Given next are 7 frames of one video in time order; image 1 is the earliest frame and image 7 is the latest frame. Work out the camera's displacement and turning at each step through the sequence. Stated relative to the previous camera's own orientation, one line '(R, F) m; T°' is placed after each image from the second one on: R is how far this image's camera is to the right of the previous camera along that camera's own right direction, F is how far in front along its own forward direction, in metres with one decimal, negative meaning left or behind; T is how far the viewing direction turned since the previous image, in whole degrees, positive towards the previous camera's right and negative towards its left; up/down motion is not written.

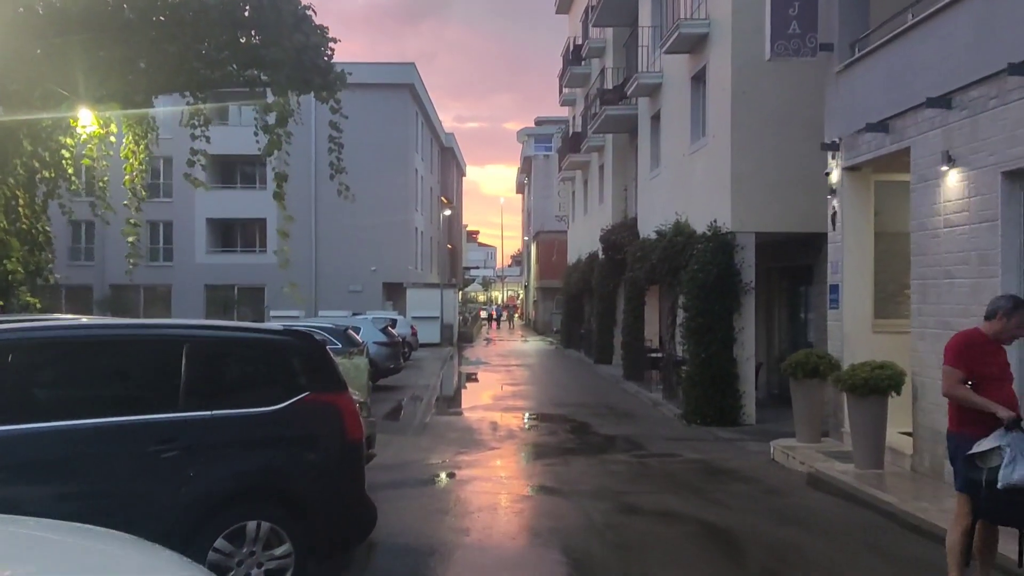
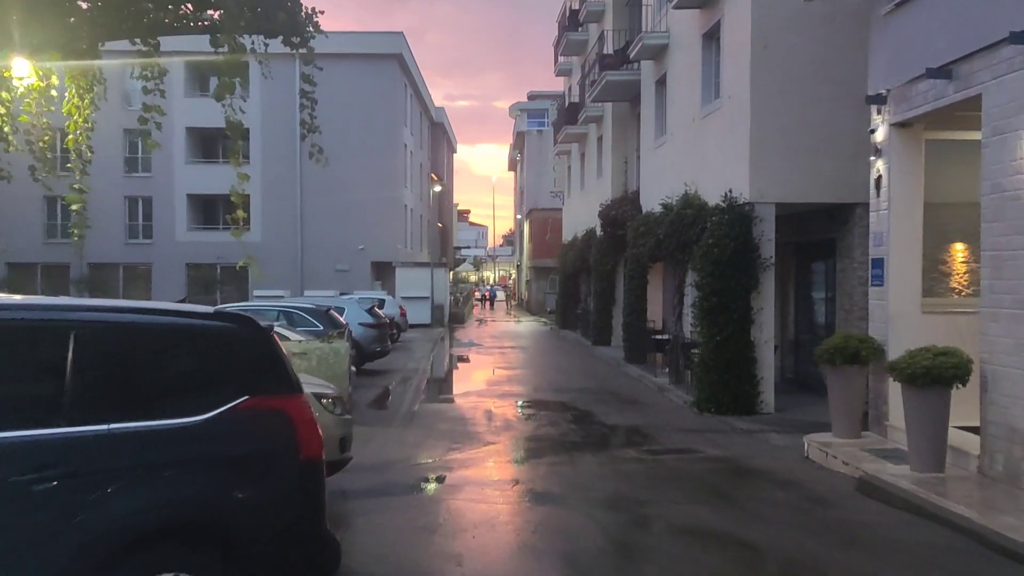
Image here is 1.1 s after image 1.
(-0.1, +1.4) m; +1°
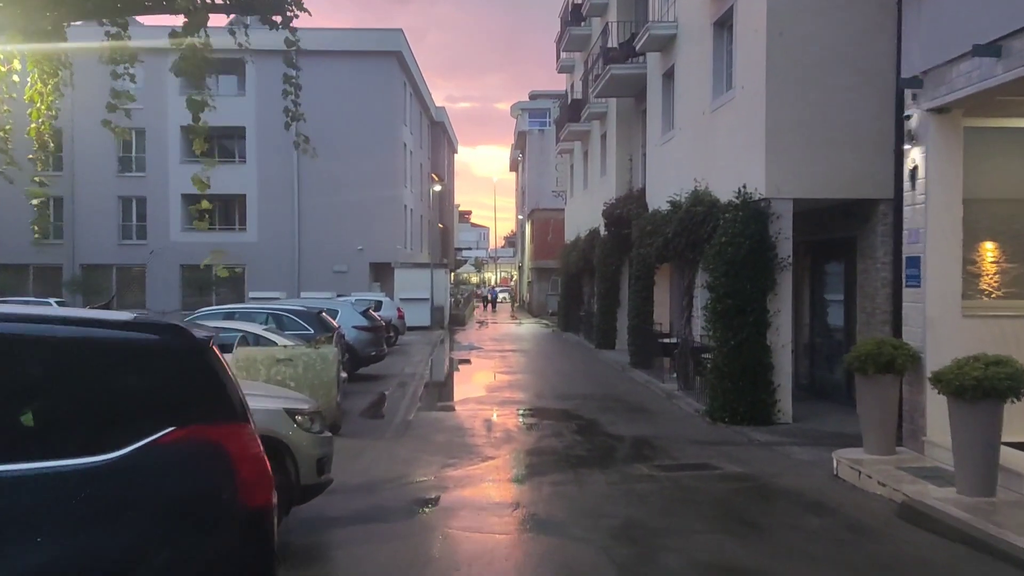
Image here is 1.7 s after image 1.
(0.0, +0.8) m; 0°
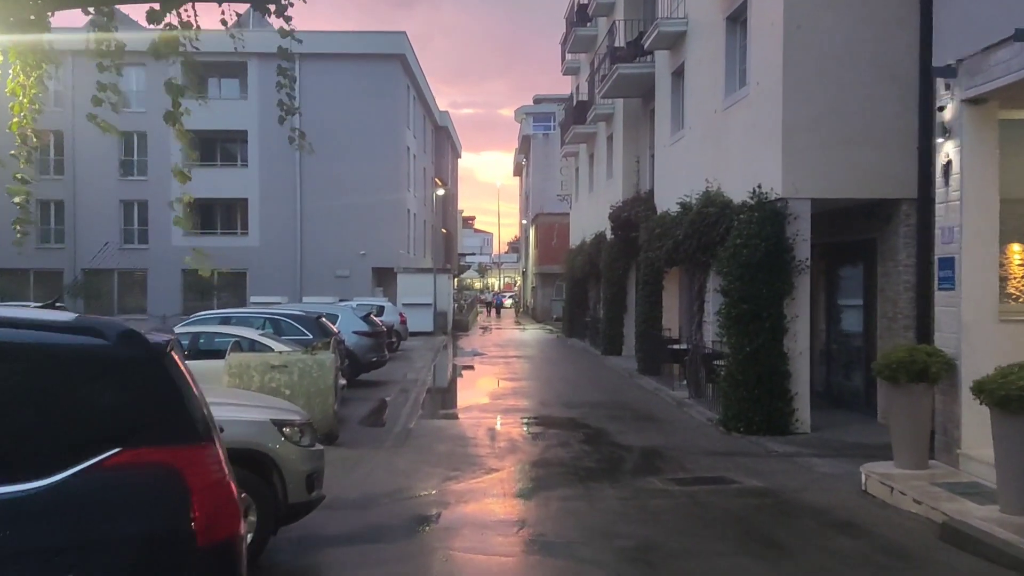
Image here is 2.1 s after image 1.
(0.0, +0.5) m; 0°
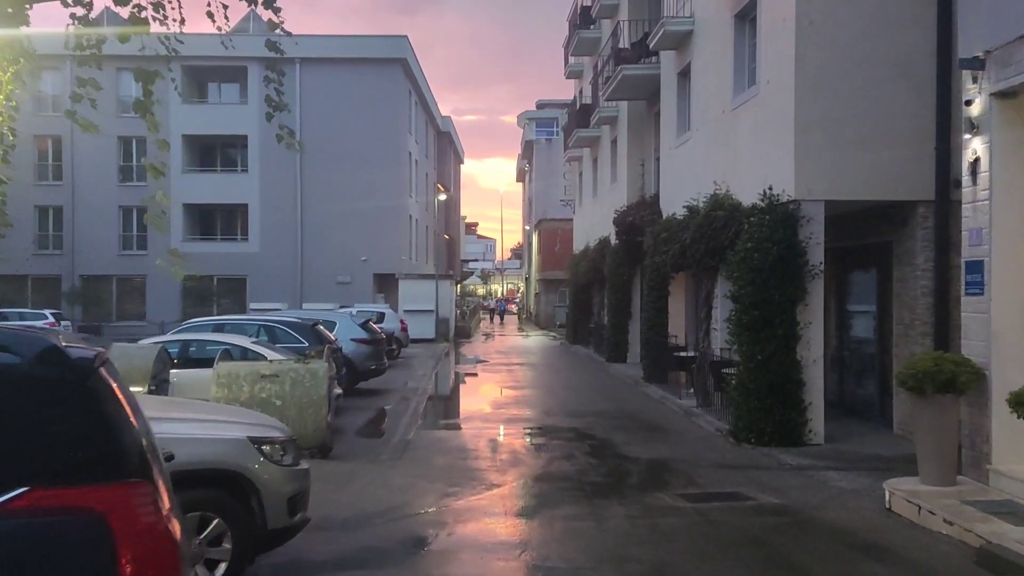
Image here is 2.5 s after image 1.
(0.0, +0.5) m; 0°
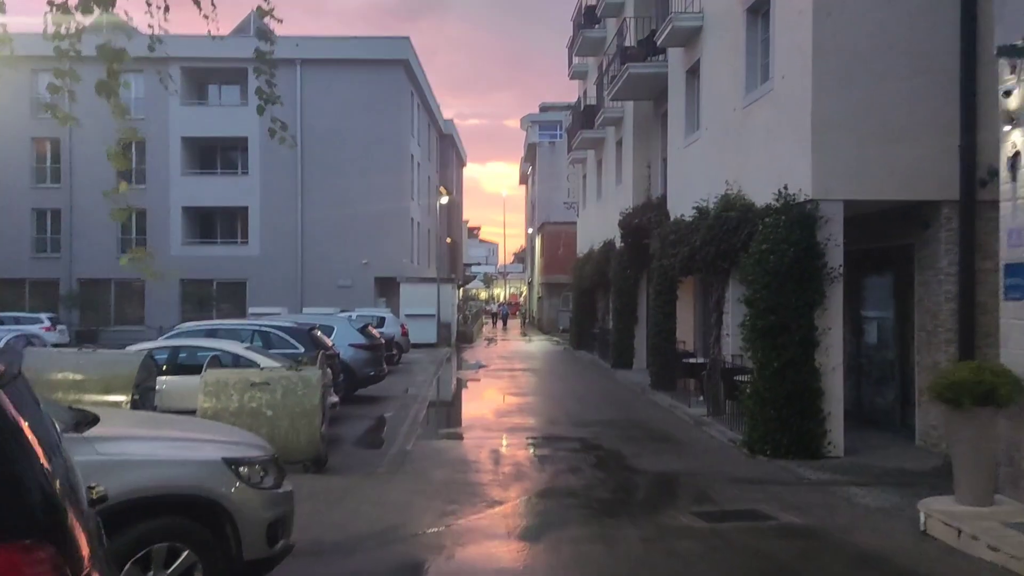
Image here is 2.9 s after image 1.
(0.0, +0.5) m; 0°
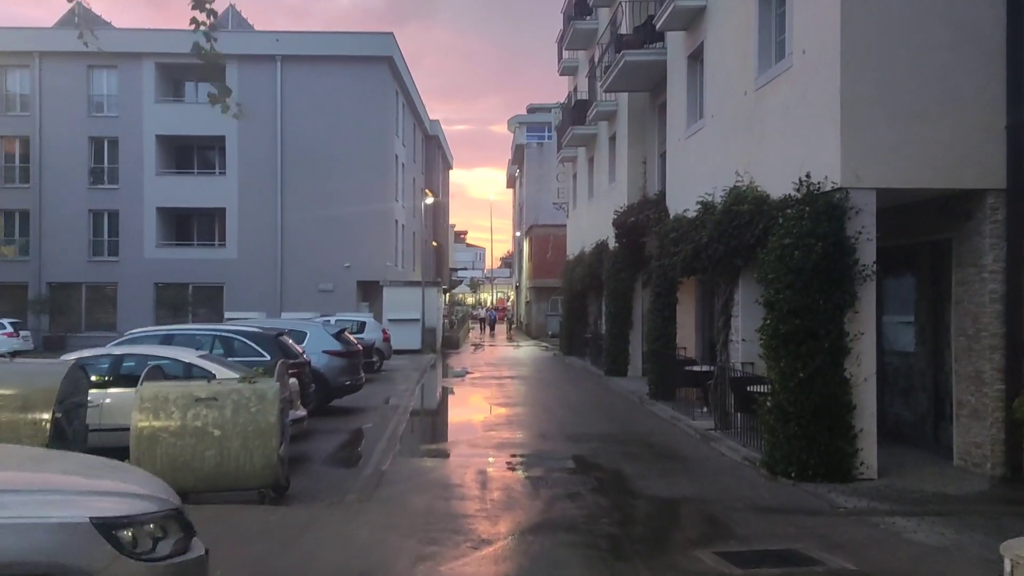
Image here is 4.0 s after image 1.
(0.0, +1.3) m; +1°
